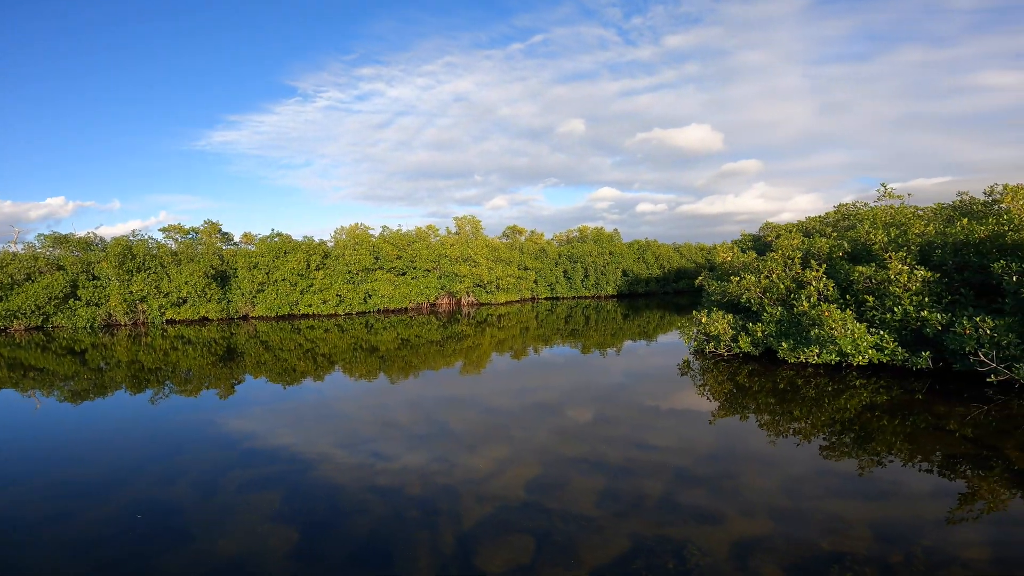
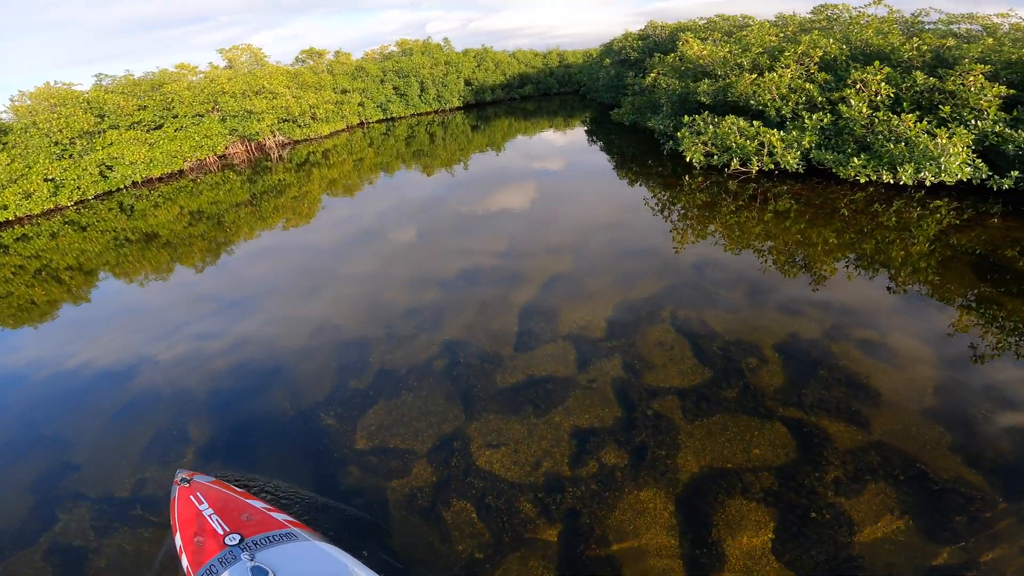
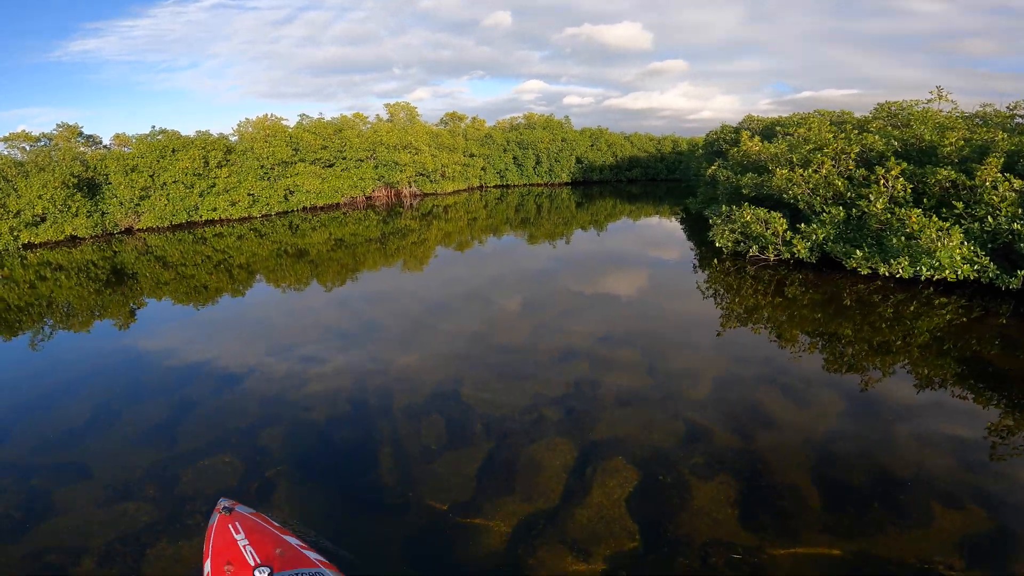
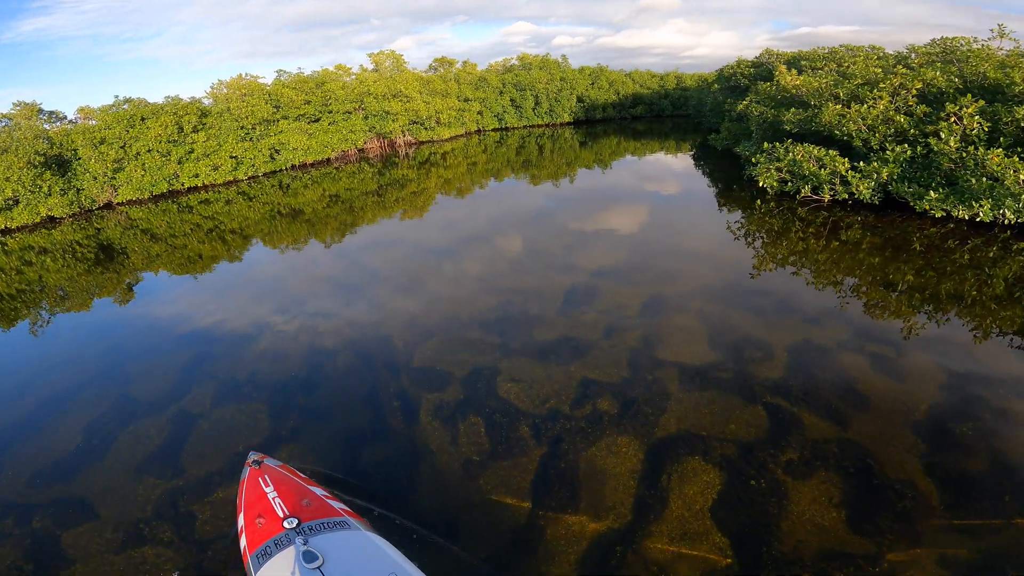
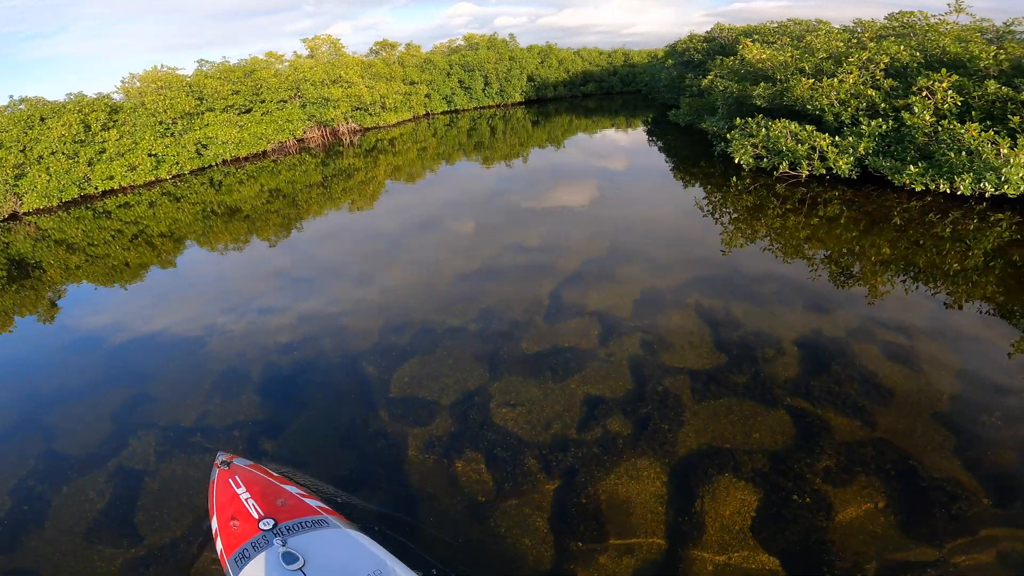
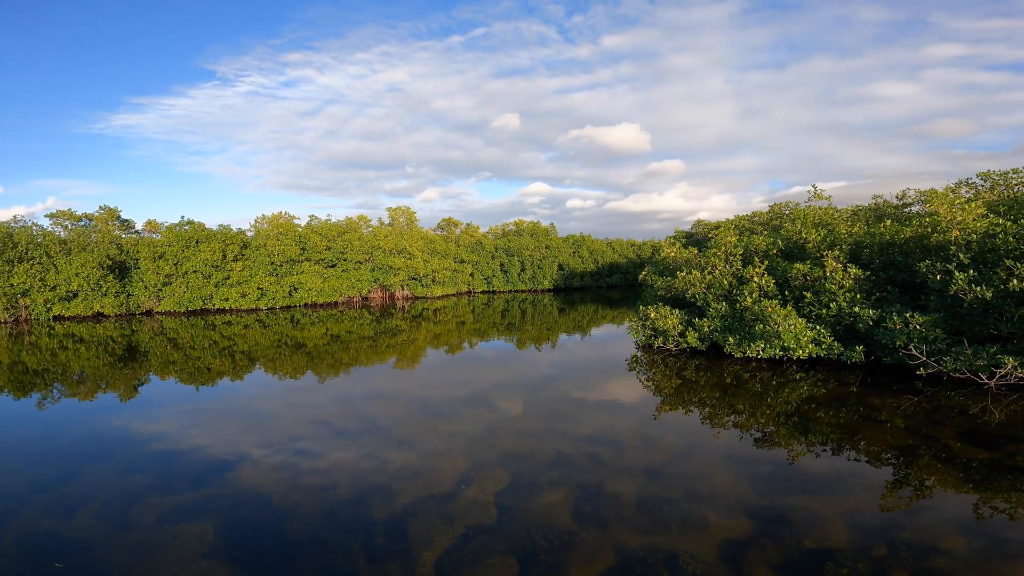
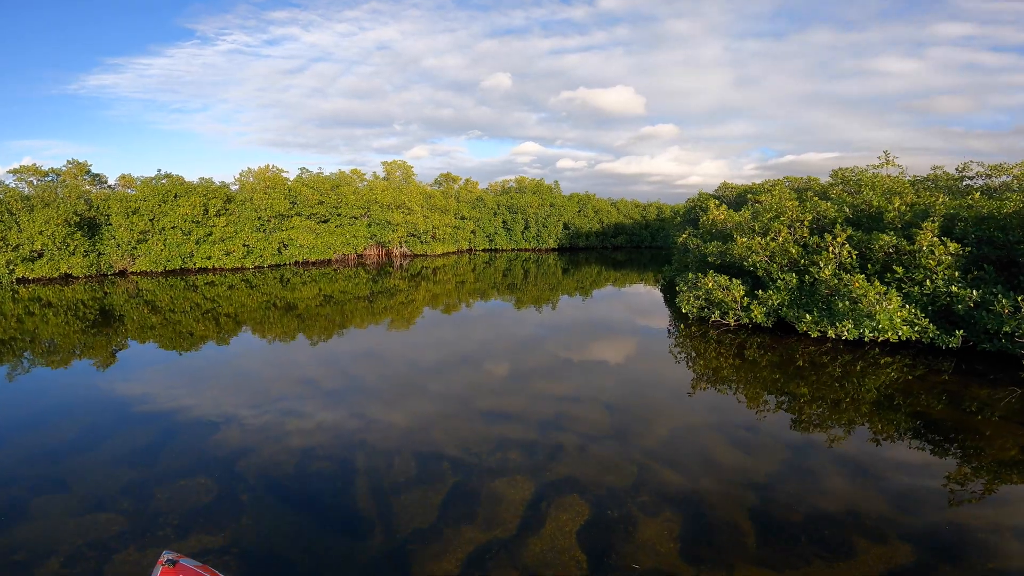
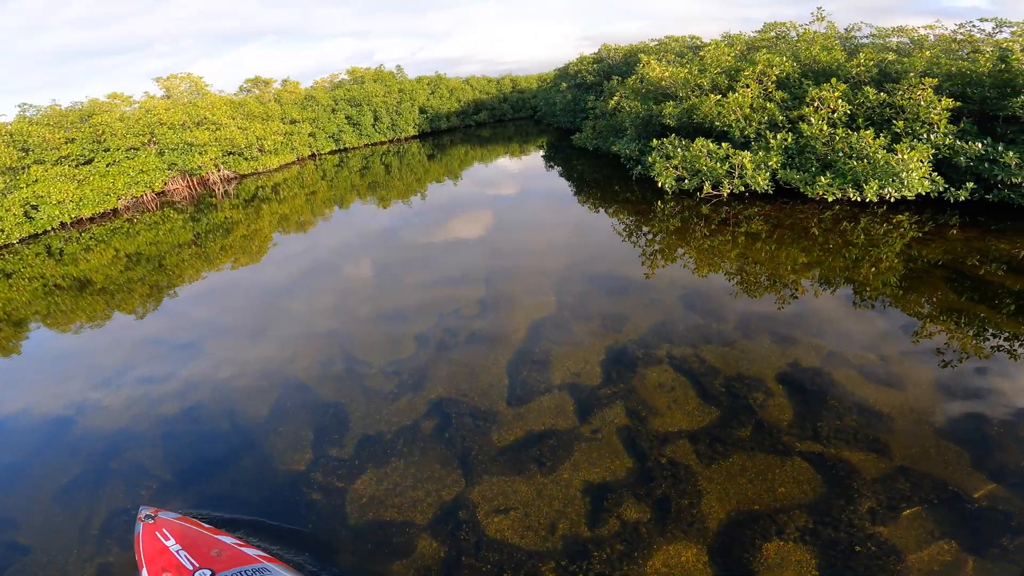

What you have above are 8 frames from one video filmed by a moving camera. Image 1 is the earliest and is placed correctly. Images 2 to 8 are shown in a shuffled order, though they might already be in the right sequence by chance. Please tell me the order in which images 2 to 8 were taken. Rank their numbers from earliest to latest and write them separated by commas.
6, 7, 3, 4, 5, 2, 8
